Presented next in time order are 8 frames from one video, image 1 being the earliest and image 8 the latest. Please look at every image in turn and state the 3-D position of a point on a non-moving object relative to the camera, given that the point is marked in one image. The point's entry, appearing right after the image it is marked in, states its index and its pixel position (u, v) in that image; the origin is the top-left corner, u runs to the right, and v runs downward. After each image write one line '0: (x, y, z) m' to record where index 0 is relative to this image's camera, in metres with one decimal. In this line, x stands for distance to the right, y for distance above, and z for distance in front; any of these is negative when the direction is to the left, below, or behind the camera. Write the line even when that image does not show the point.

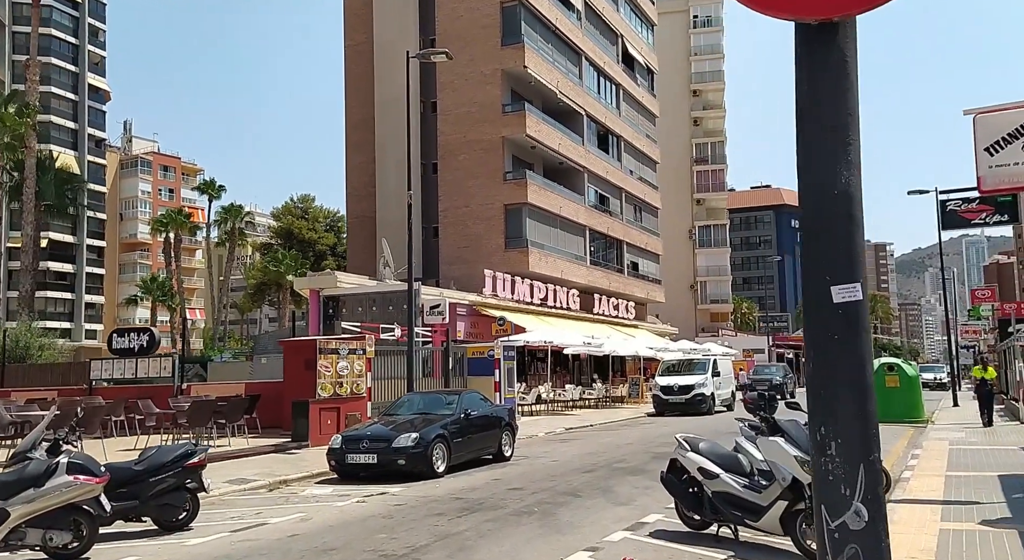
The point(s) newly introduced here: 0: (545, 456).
0: (+0.6, -3.1, +17.3) m
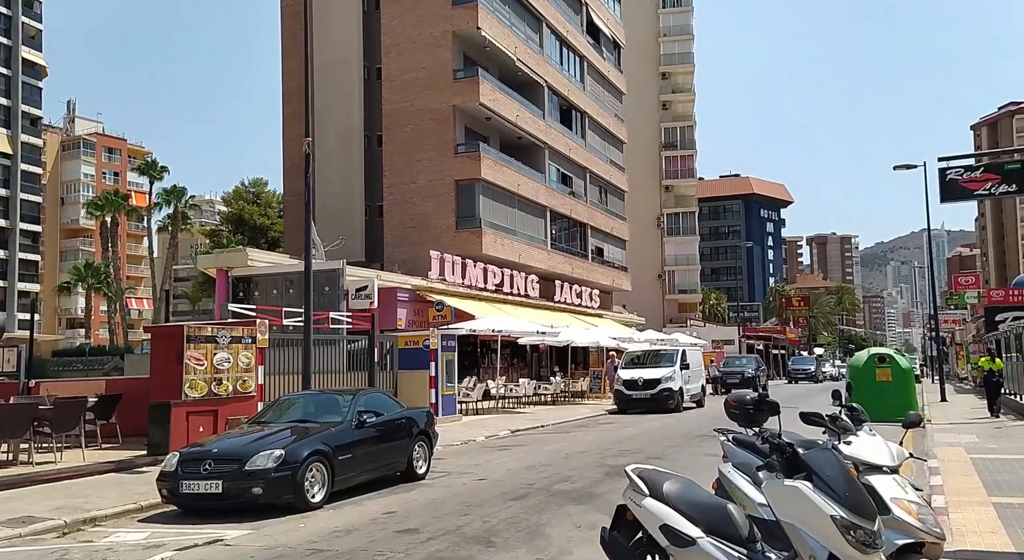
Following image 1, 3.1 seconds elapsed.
0: (-0.6, -2.7, +13.9) m
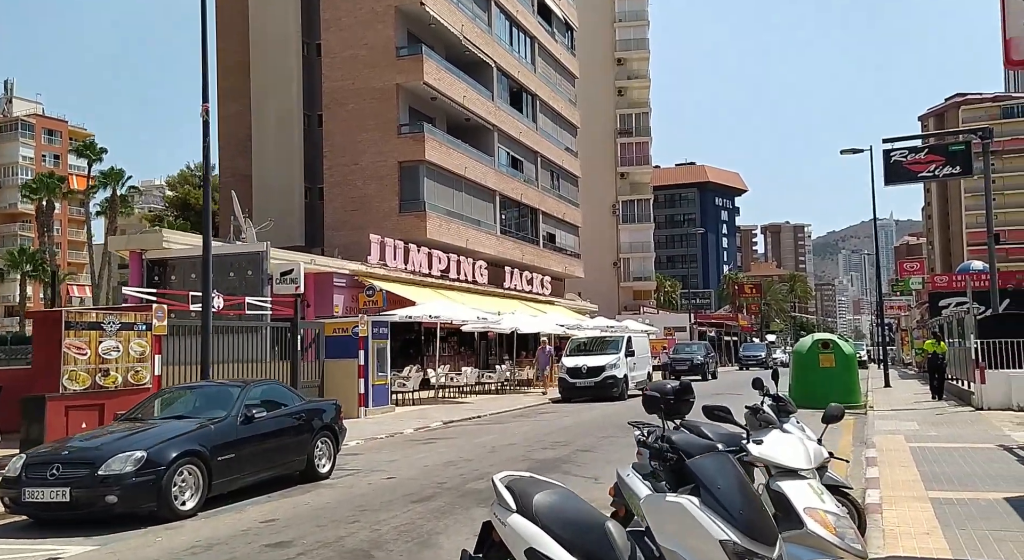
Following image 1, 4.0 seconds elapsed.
0: (-1.6, -2.4, +12.9) m
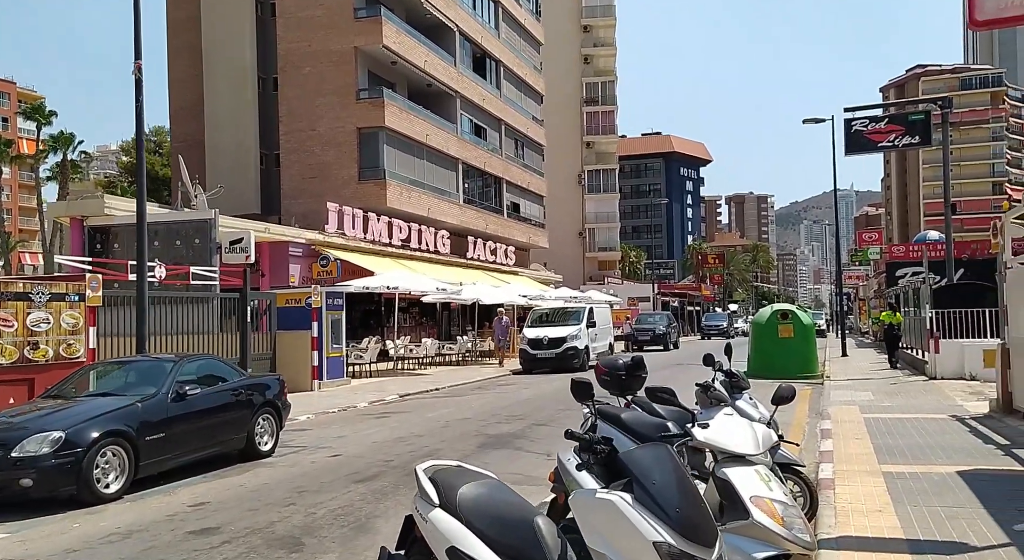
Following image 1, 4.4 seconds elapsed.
0: (-2.2, -2.0, +12.4) m
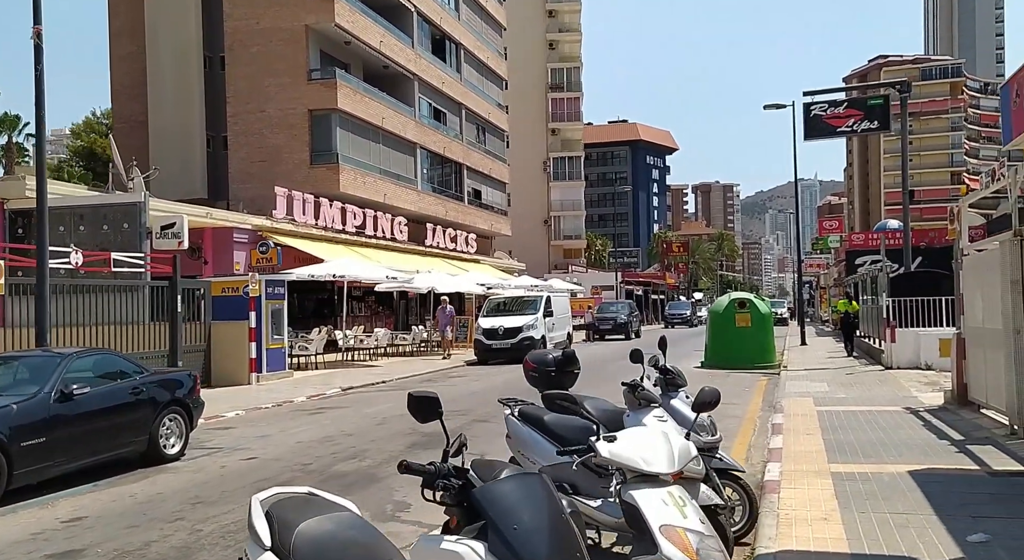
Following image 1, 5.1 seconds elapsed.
0: (-3.0, -1.9, +11.5) m
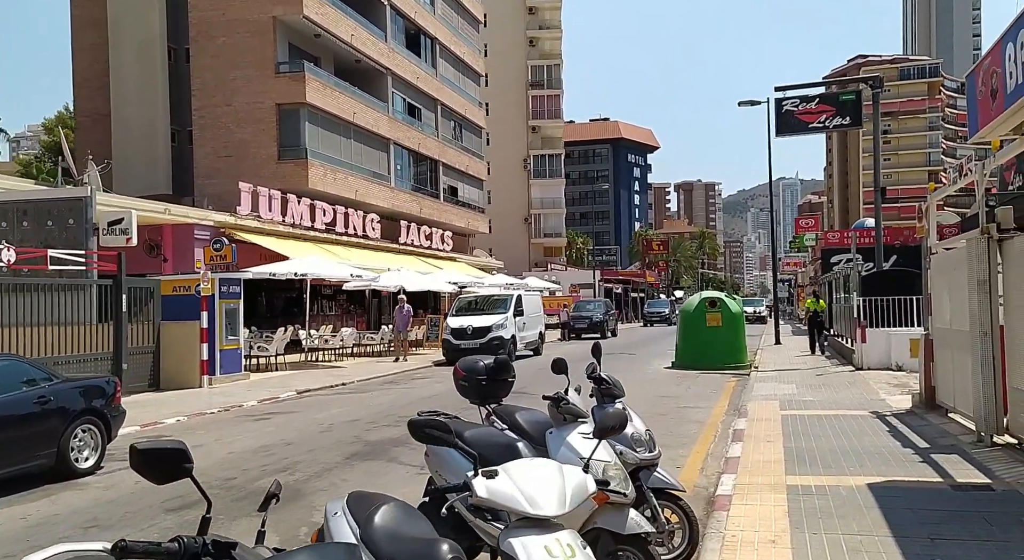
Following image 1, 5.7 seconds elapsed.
0: (-3.6, -1.9, +10.9) m
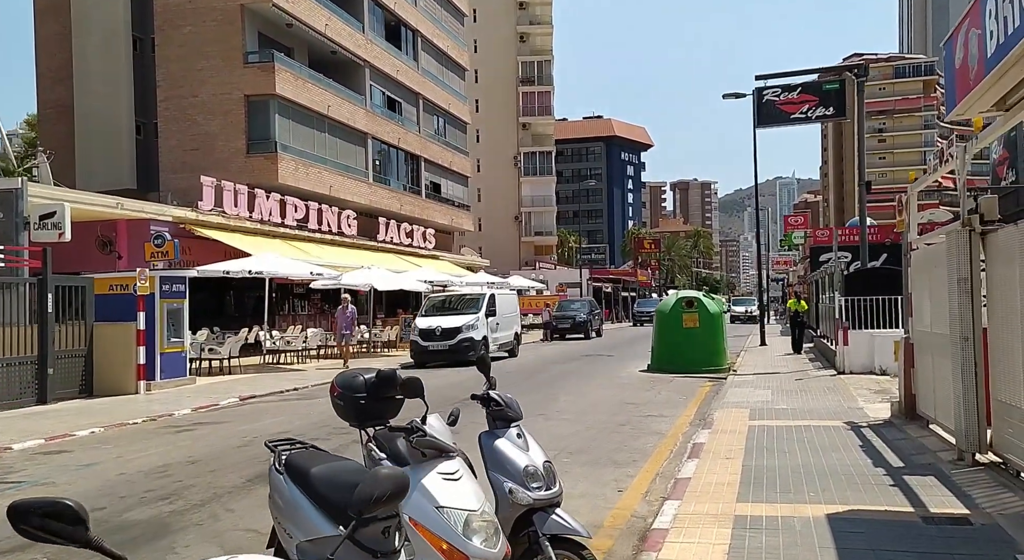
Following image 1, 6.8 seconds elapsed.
0: (-4.4, -1.9, +9.7) m
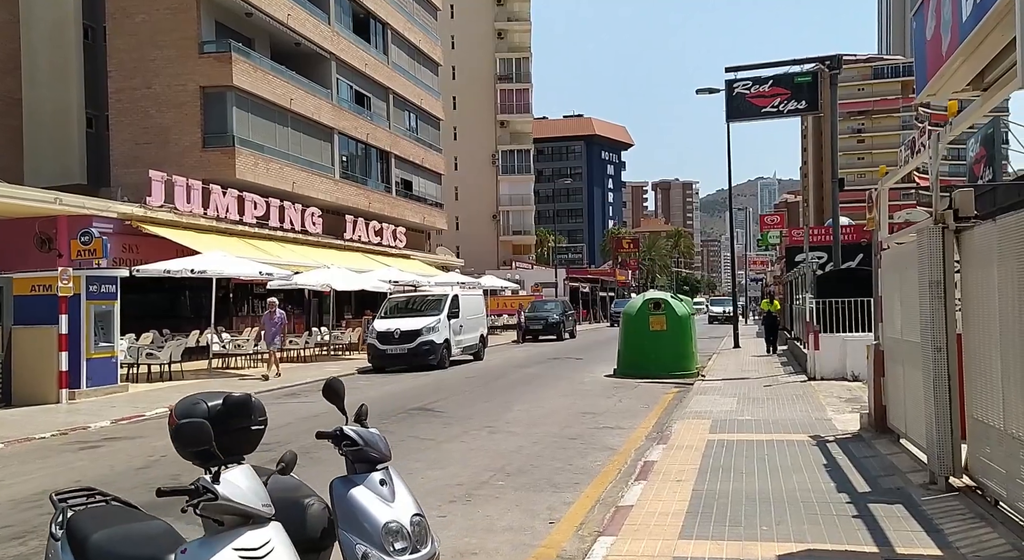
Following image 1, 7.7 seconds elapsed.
0: (-5.0, -1.9, +8.5) m
